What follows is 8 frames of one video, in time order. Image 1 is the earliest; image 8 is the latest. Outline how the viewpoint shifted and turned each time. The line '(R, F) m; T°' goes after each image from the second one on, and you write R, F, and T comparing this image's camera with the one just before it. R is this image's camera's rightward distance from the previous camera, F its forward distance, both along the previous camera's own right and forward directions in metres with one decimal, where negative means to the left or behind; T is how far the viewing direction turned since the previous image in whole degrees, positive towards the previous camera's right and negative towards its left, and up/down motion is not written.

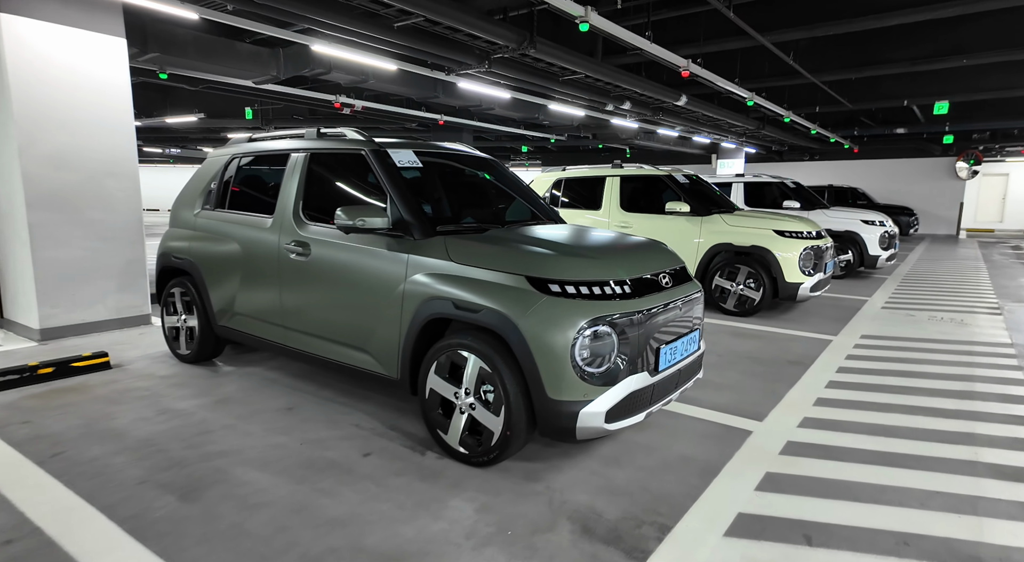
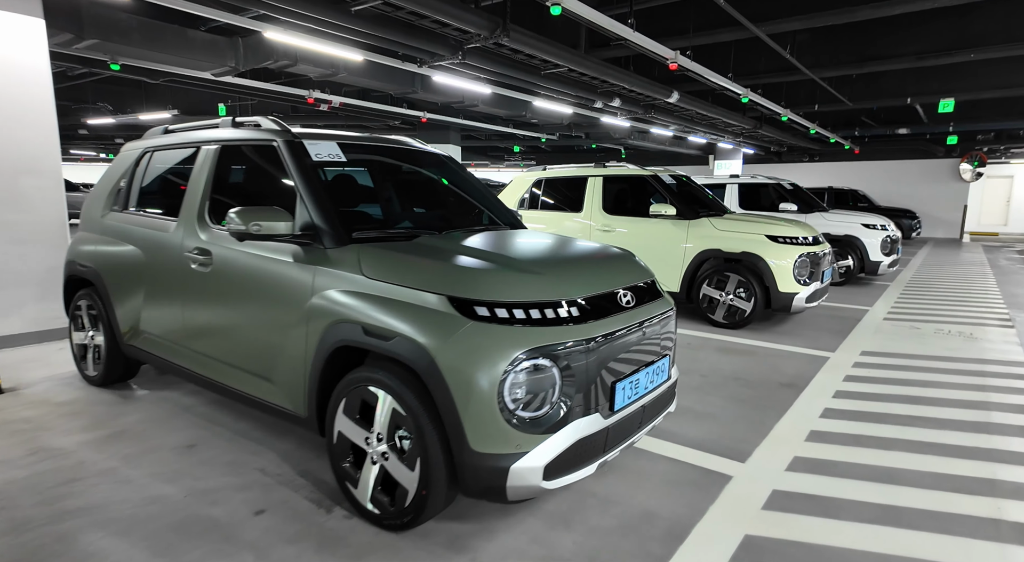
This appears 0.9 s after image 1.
(+0.3, +0.5) m; 0°
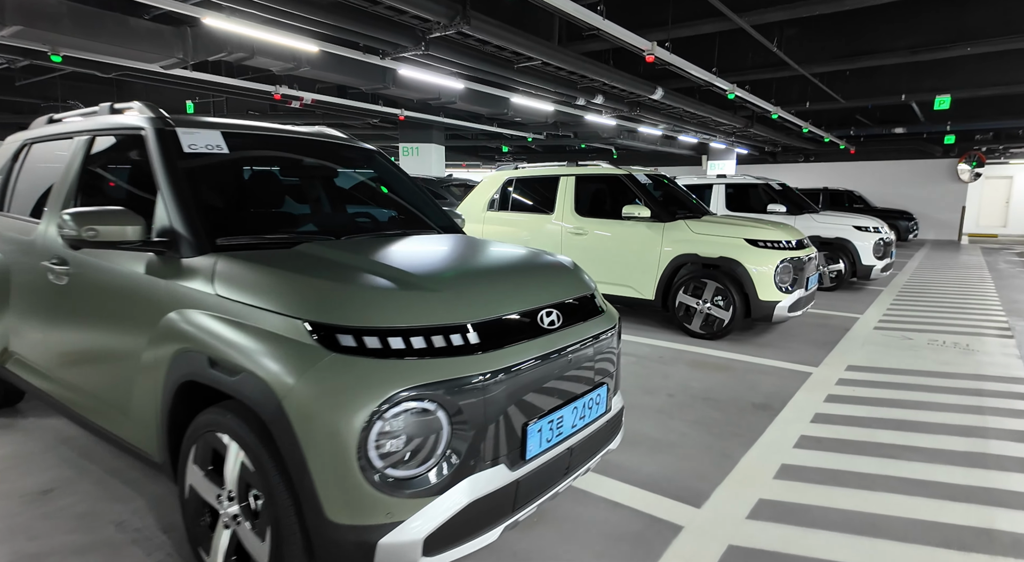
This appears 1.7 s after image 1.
(+0.4, +0.4) m; 0°
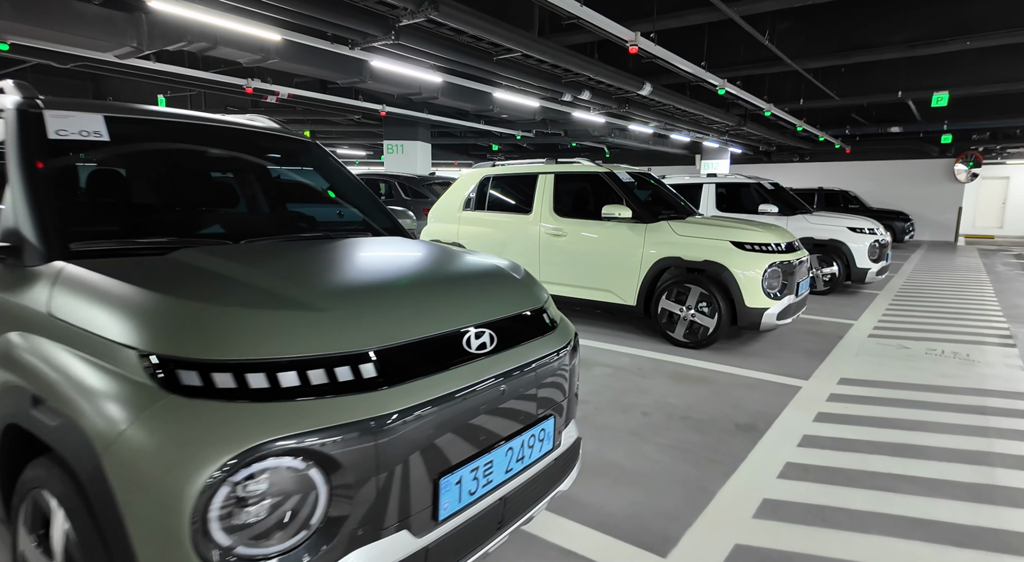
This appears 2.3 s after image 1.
(+0.2, +0.3) m; 0°
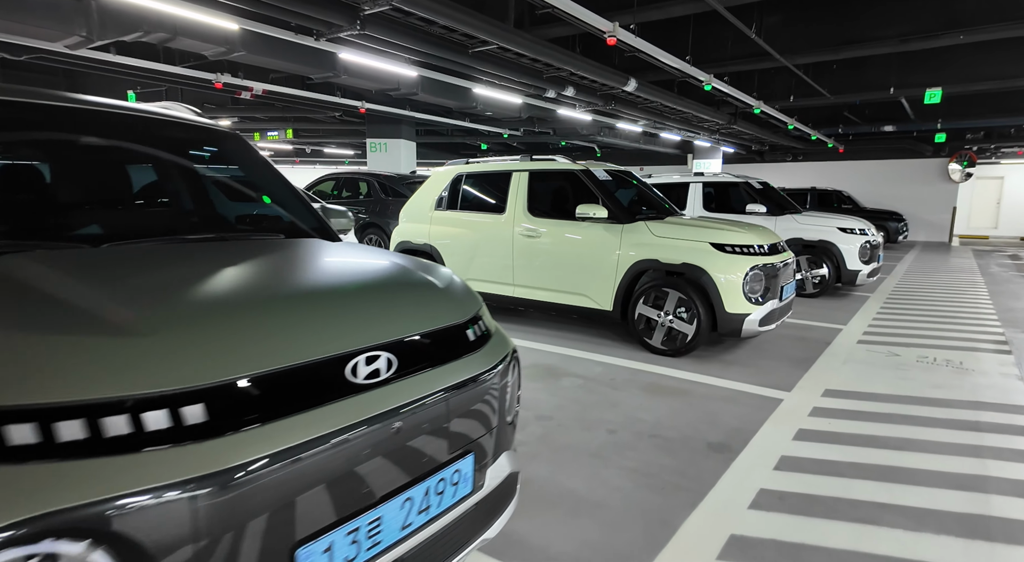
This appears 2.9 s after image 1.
(+0.2, +0.3) m; 0°
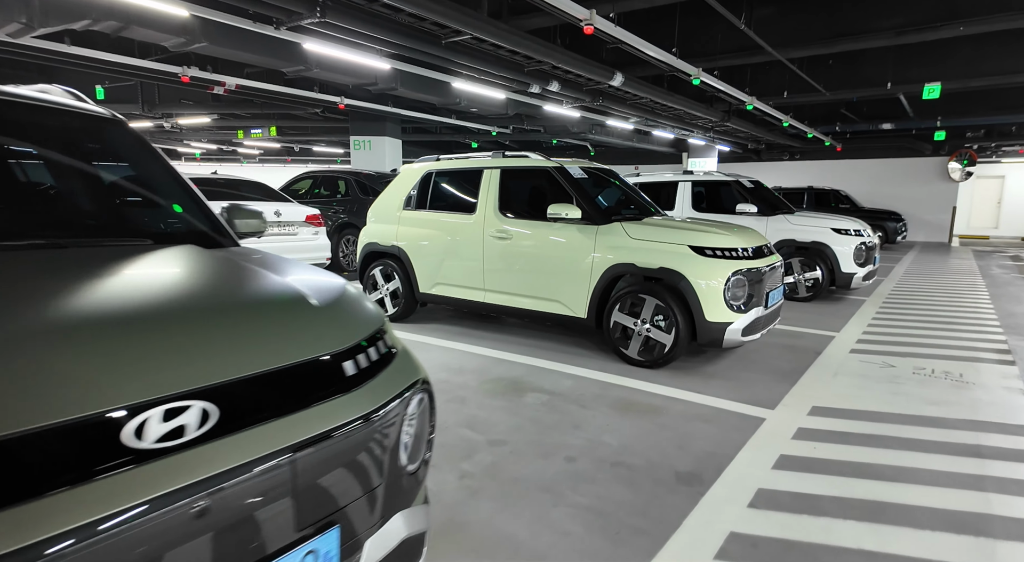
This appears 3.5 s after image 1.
(+0.3, +0.3) m; 0°
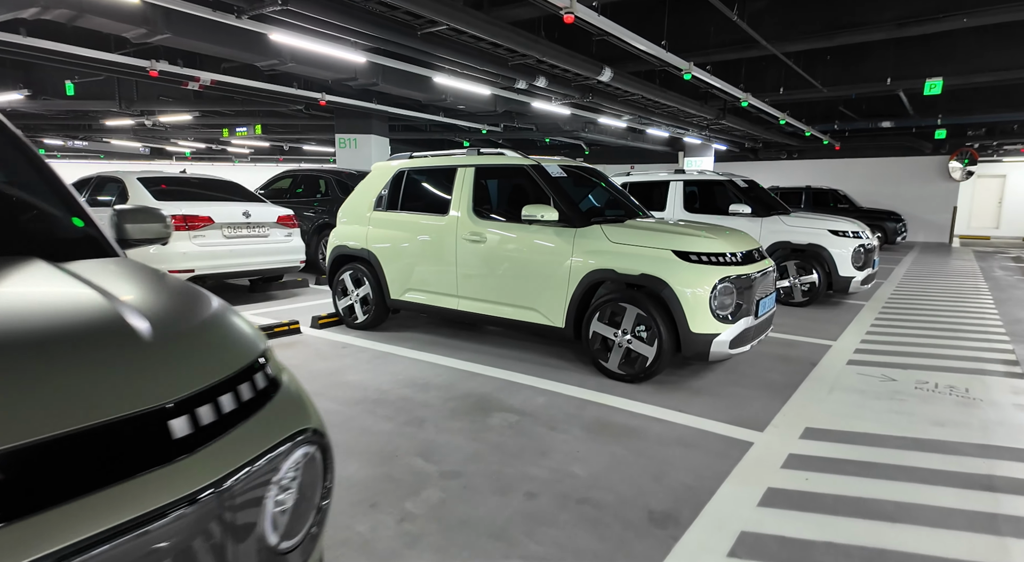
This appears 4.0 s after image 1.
(+0.2, +0.3) m; 0°
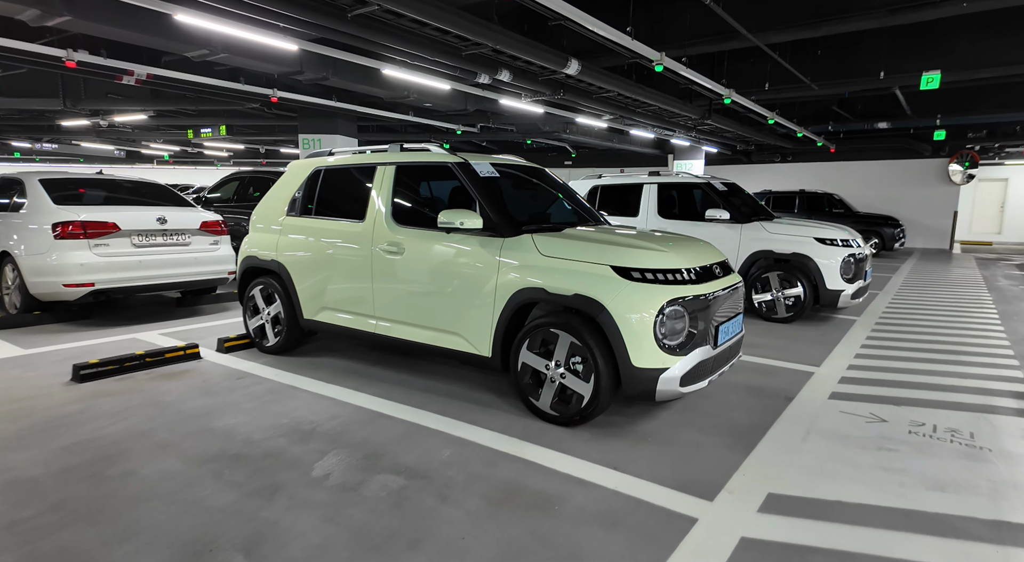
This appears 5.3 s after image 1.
(+0.6, +0.7) m; 0°
